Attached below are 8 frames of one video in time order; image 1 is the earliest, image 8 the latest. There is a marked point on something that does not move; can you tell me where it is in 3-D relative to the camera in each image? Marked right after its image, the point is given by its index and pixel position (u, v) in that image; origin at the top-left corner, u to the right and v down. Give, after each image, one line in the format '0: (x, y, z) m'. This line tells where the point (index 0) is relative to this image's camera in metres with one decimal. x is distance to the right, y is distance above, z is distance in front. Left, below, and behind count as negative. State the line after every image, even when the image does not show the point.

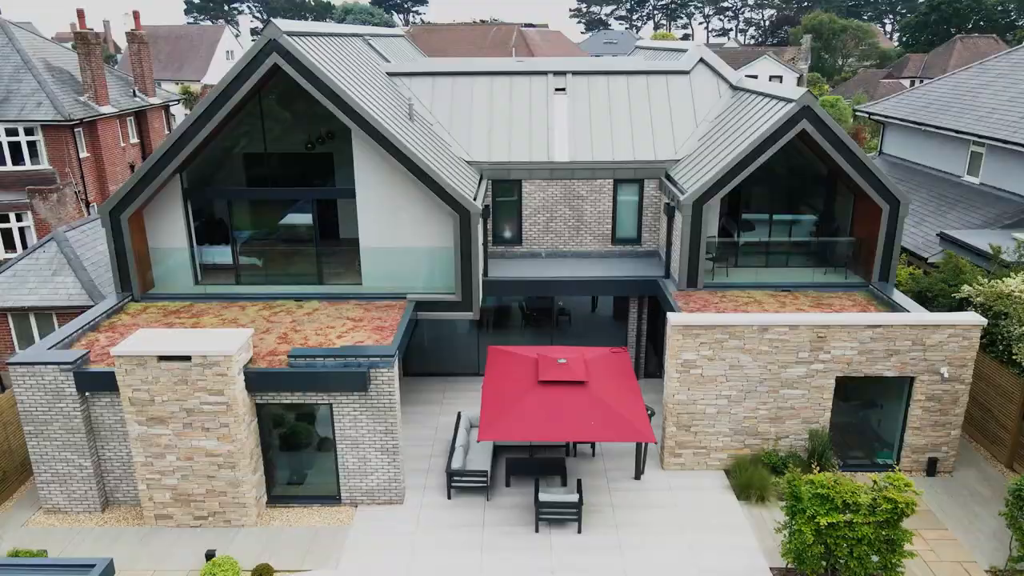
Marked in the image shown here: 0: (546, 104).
0: (+1.1, +5.7, +19.0) m
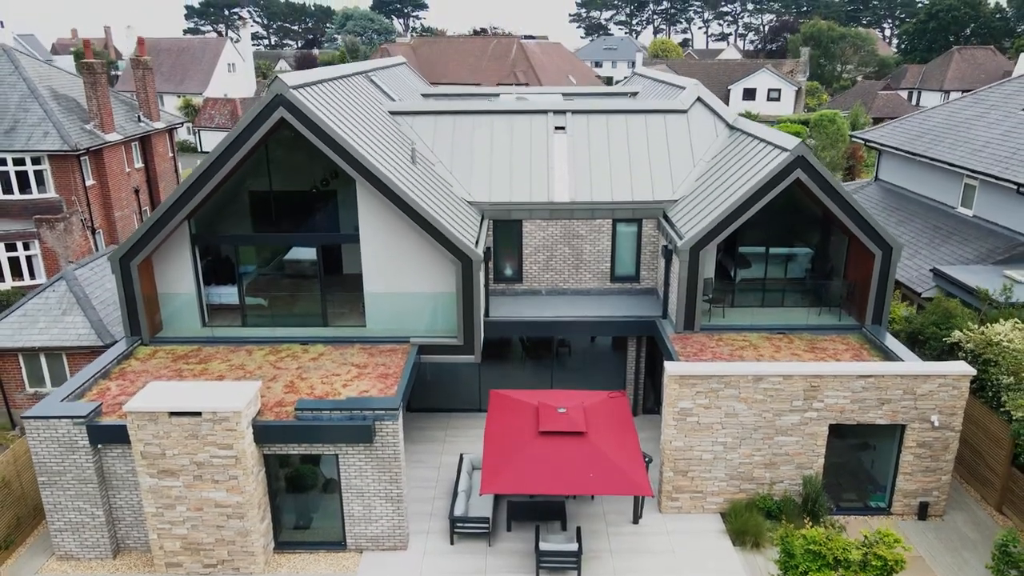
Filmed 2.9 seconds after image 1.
0: (+1.1, +4.6, +19.4) m
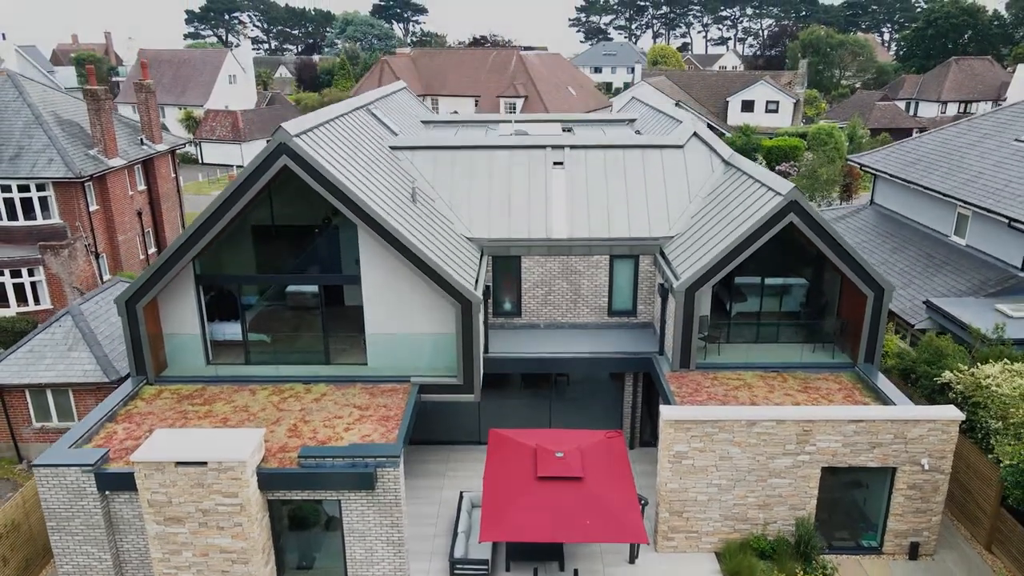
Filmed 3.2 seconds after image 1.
0: (+1.0, +3.5, +19.7) m
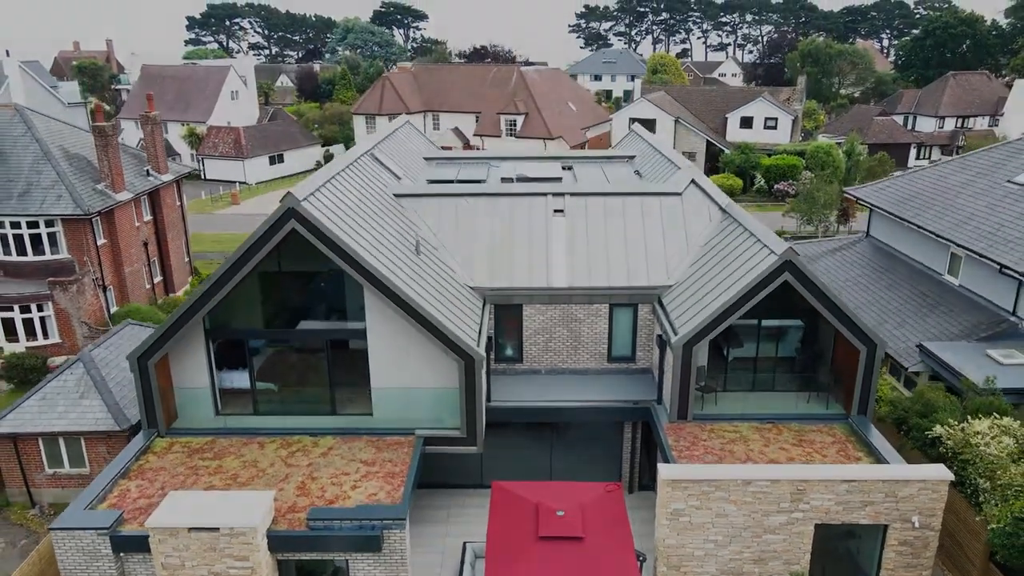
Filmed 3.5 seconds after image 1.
0: (+1.1, +2.1, +20.1) m
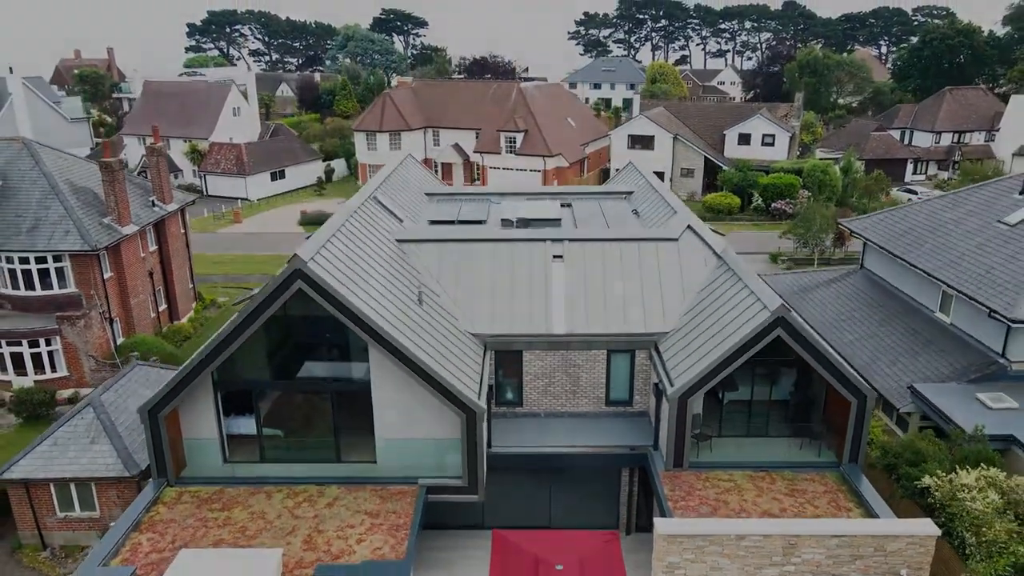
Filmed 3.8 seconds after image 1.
0: (+1.1, +0.6, +20.6) m
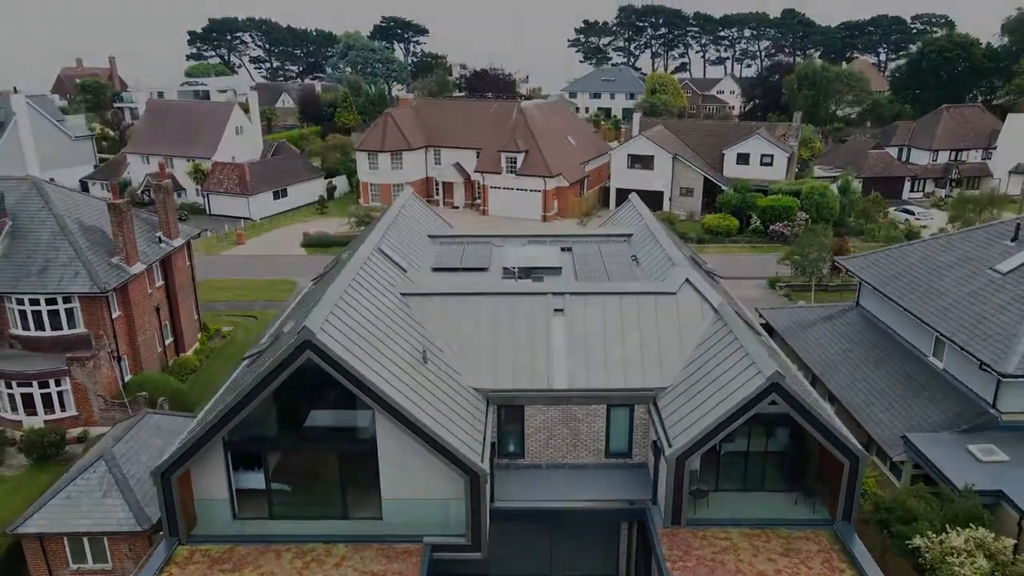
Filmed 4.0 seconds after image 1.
0: (+1.2, -1.2, +21.1) m
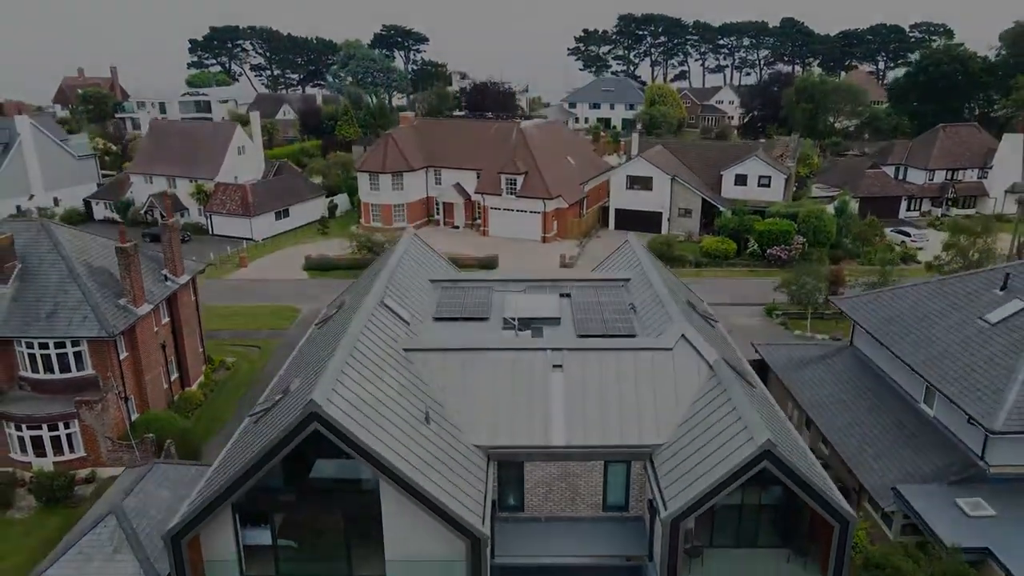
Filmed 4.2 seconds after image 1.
0: (+1.2, -3.2, +21.6) m
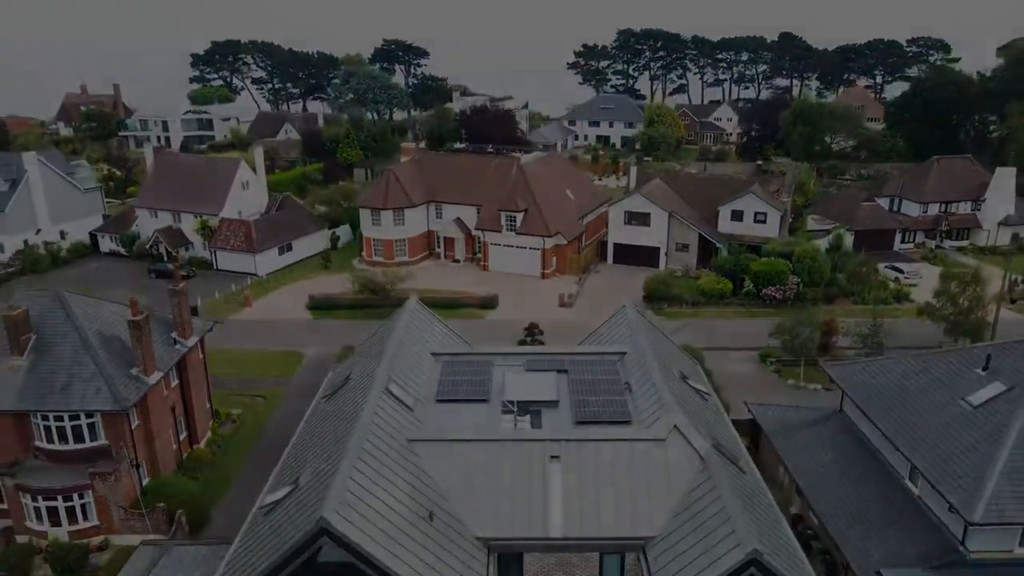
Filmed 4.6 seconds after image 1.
0: (+1.1, -6.6, +22.5) m
